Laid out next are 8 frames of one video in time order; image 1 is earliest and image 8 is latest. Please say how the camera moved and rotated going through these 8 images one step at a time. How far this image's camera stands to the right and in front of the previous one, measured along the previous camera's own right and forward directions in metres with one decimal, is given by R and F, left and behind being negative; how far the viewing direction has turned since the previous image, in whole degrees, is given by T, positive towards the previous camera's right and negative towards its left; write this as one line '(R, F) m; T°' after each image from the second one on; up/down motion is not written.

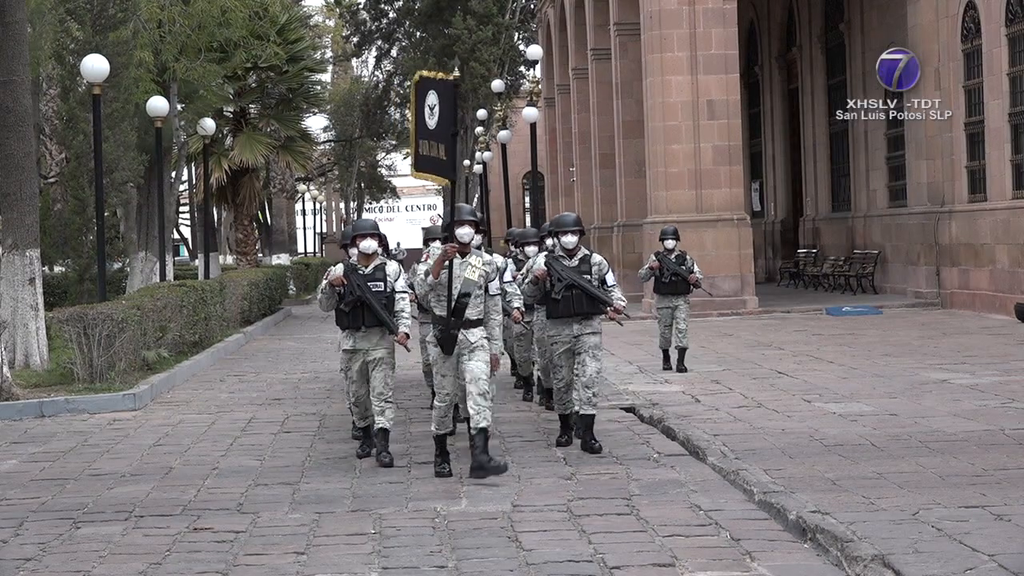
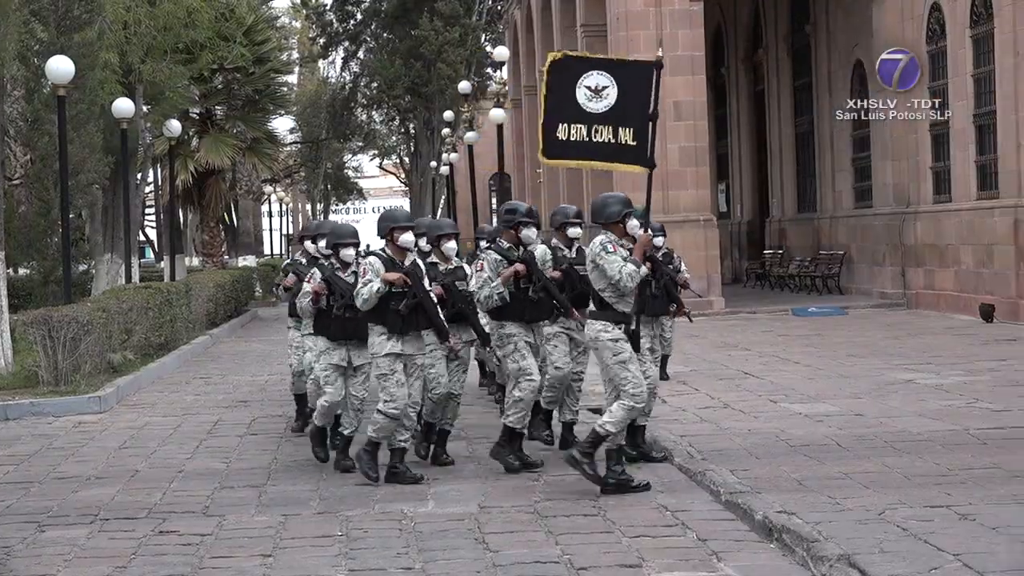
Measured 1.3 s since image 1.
(+0.8, +0.1) m; -4°
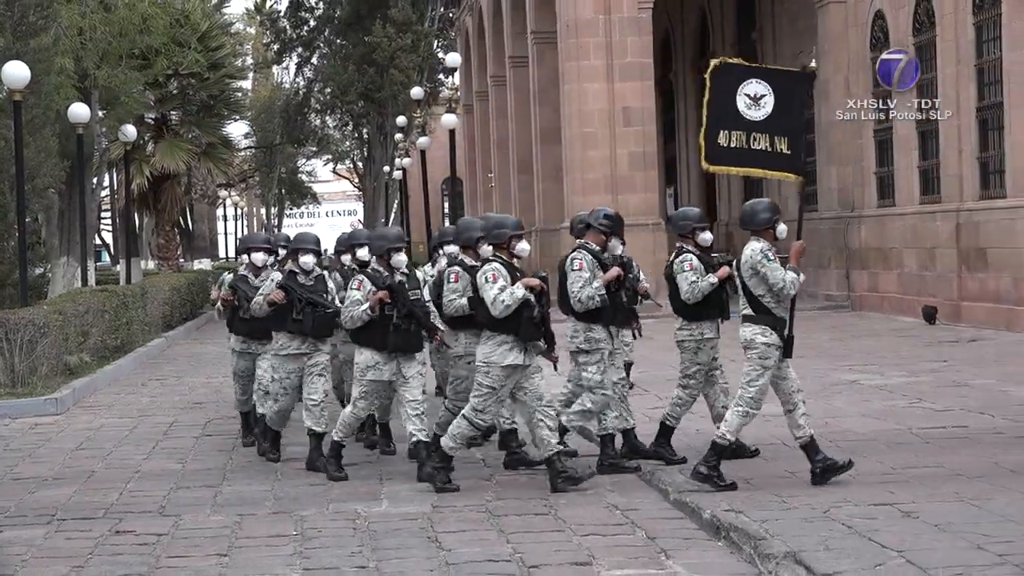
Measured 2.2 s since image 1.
(+0.2, -0.1) m; +1°
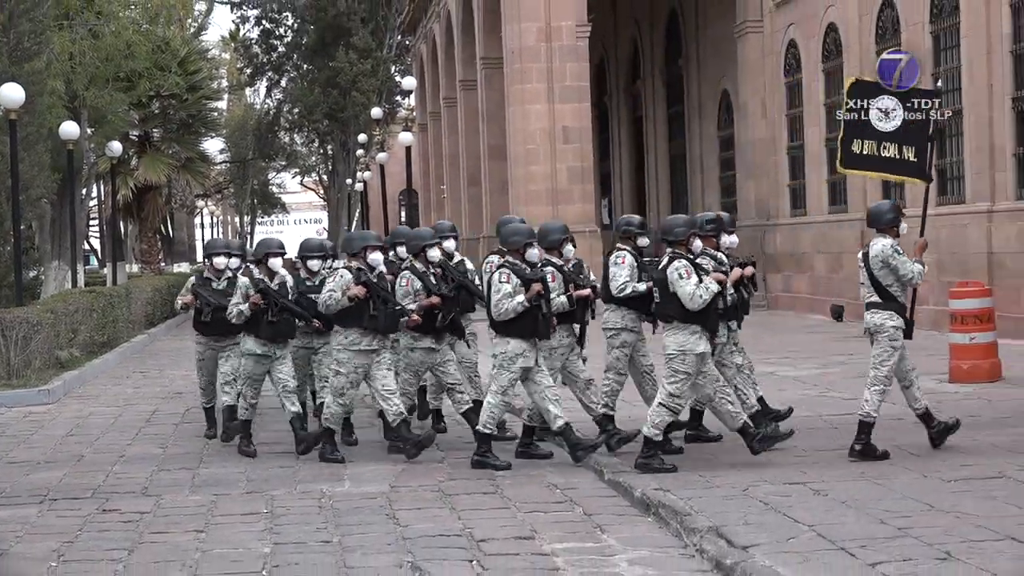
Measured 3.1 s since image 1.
(+0.2, -0.9) m; +1°
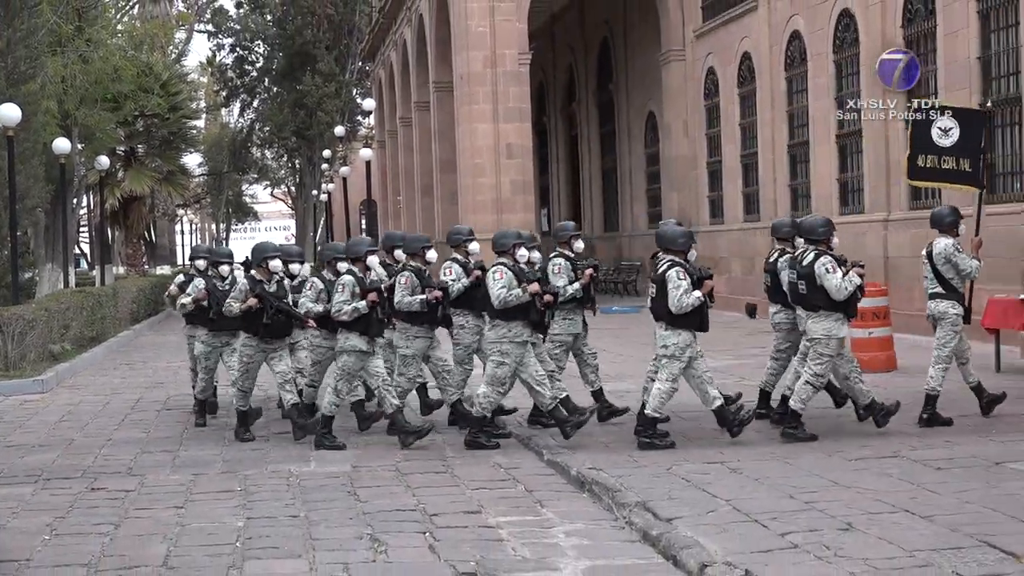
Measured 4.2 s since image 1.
(+0.2, -1.0) m; +1°
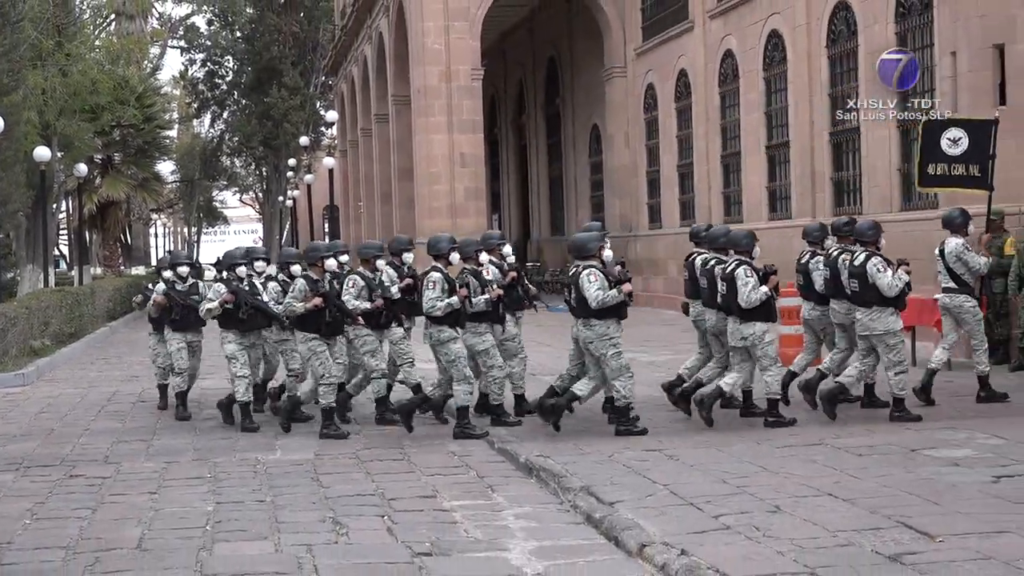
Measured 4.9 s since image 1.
(+0.1, -0.7) m; +1°
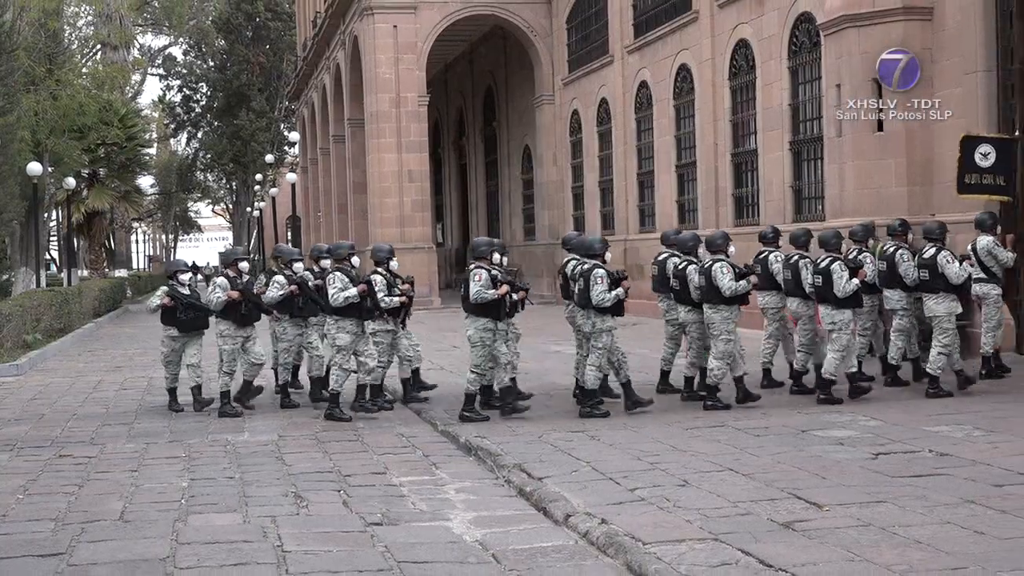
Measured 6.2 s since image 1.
(+0.1, -1.5) m; +2°
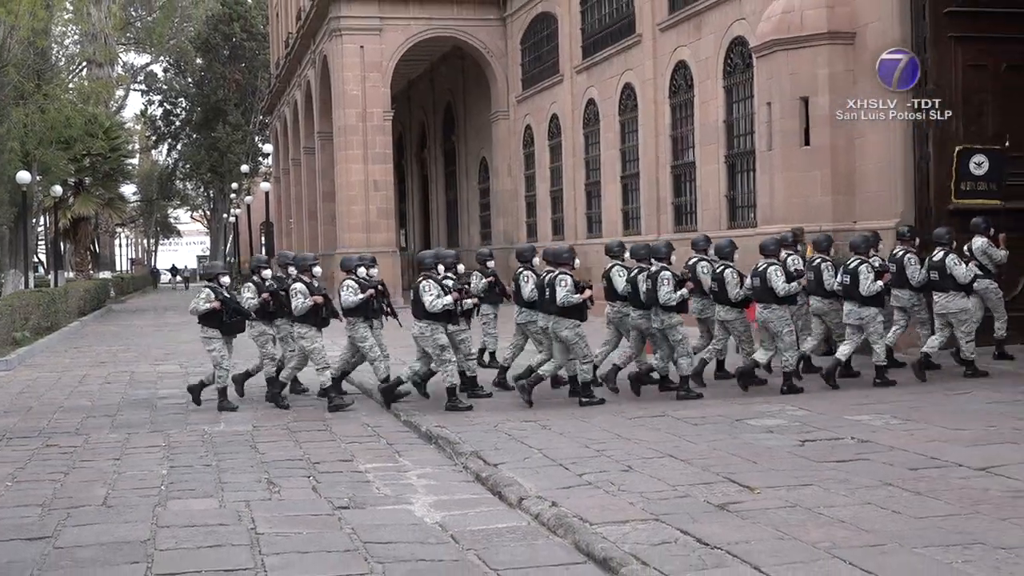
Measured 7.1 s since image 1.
(-0.1, -1.0) m; +2°
